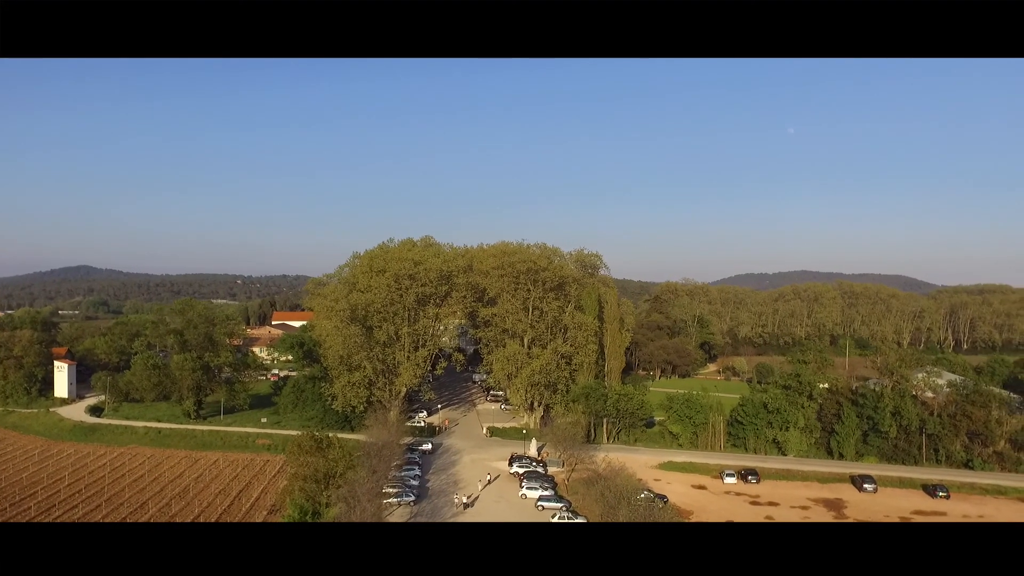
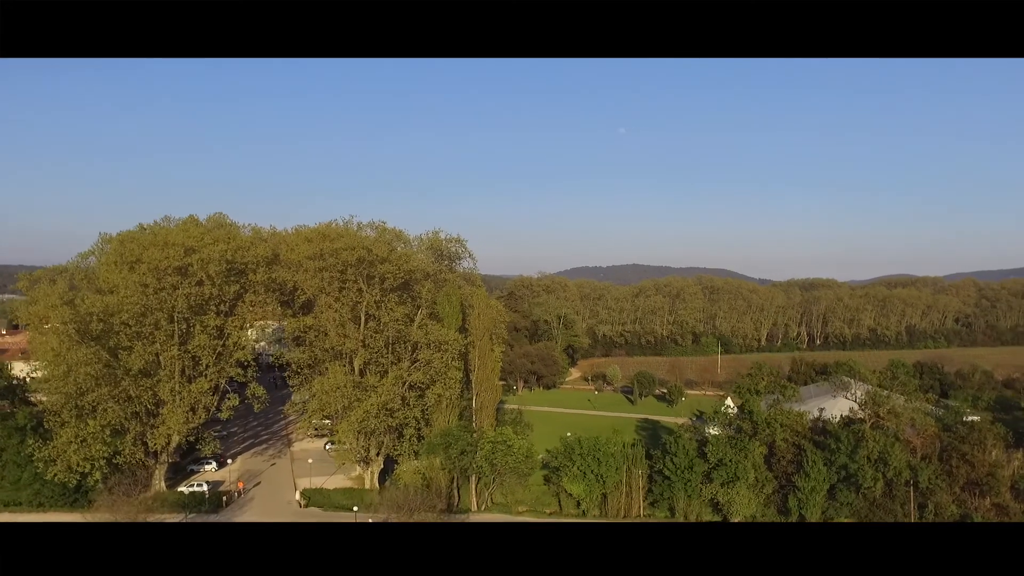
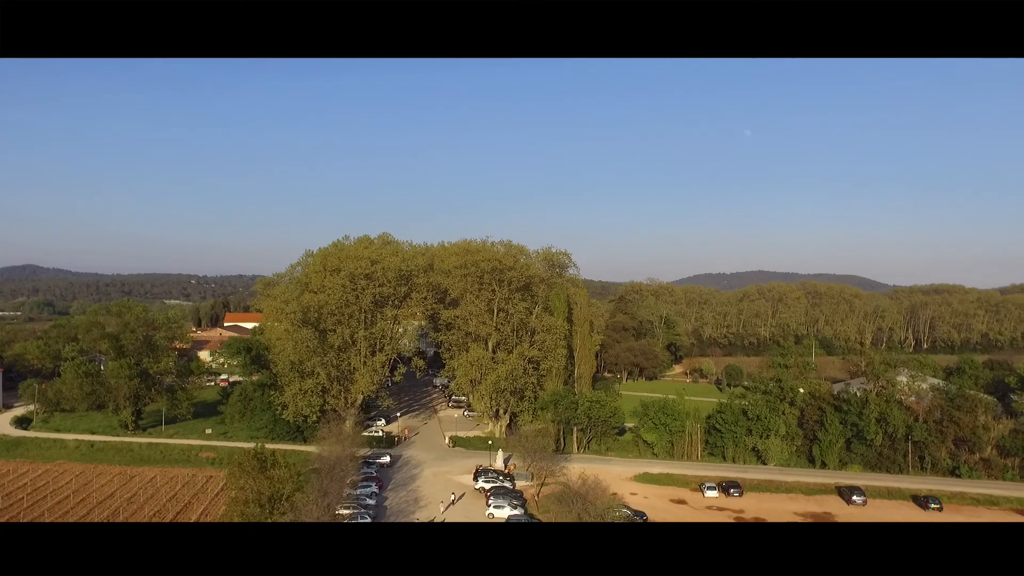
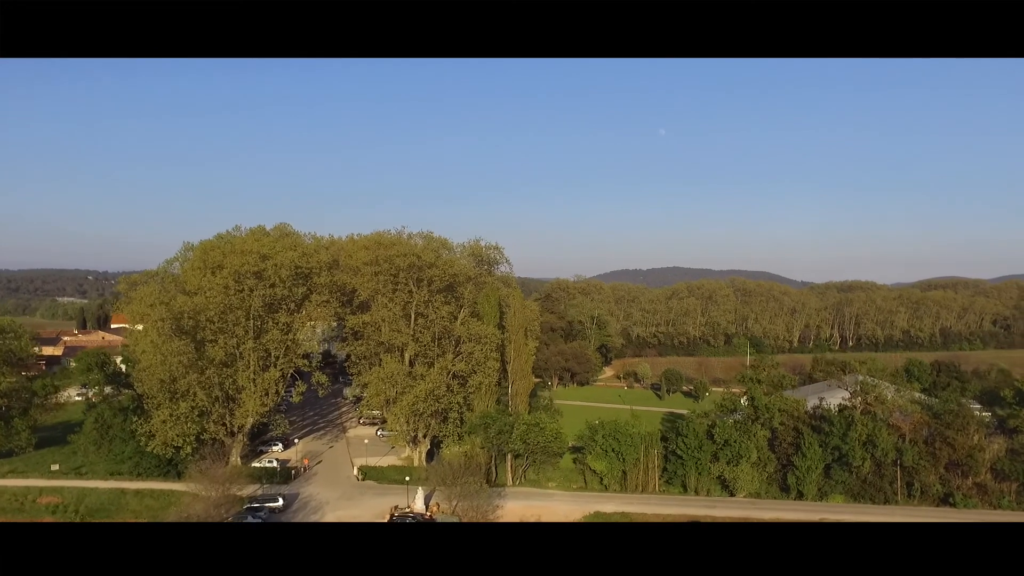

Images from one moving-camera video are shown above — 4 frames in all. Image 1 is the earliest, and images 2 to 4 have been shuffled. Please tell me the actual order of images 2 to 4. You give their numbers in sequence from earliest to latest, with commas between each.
3, 4, 2
